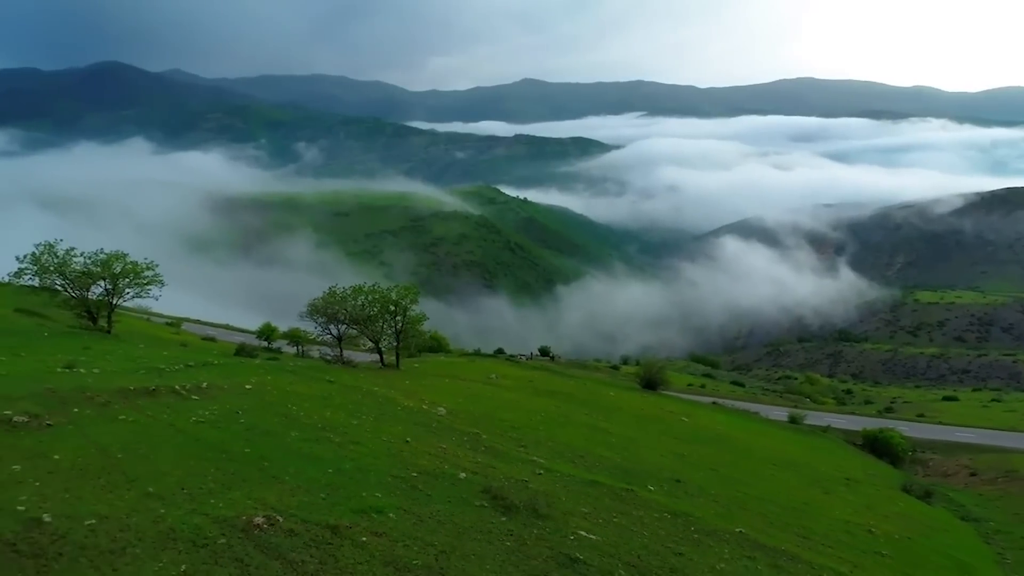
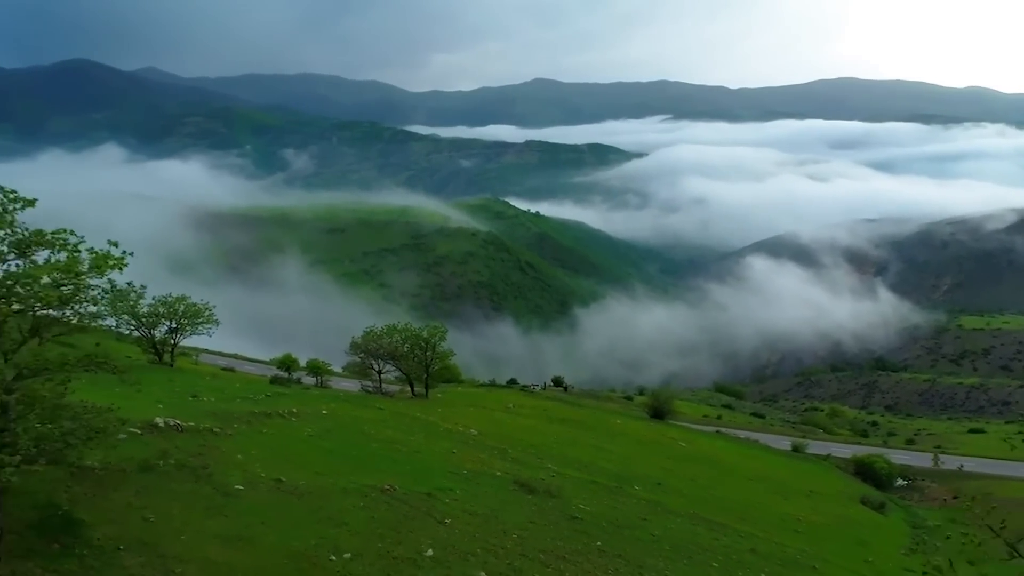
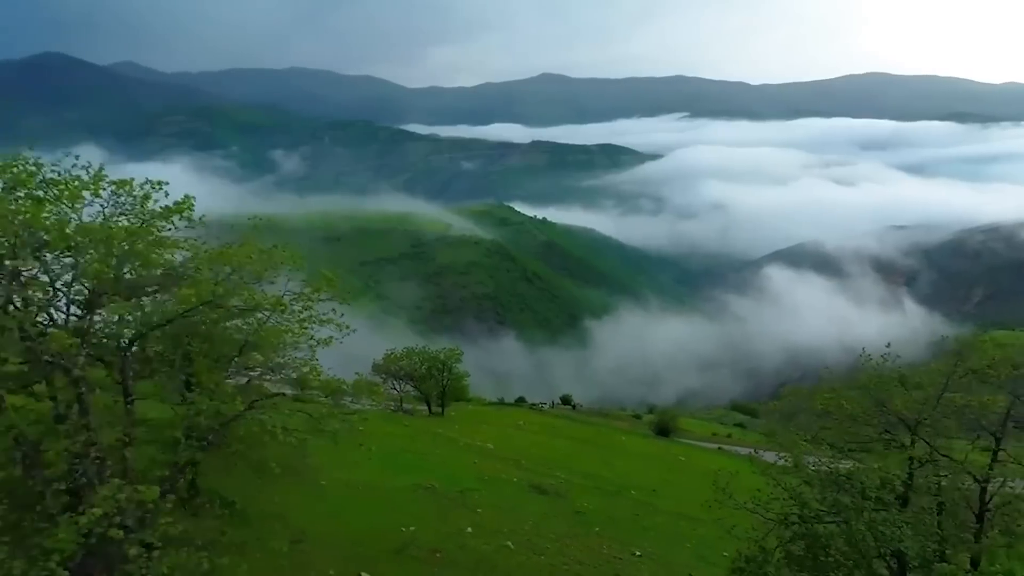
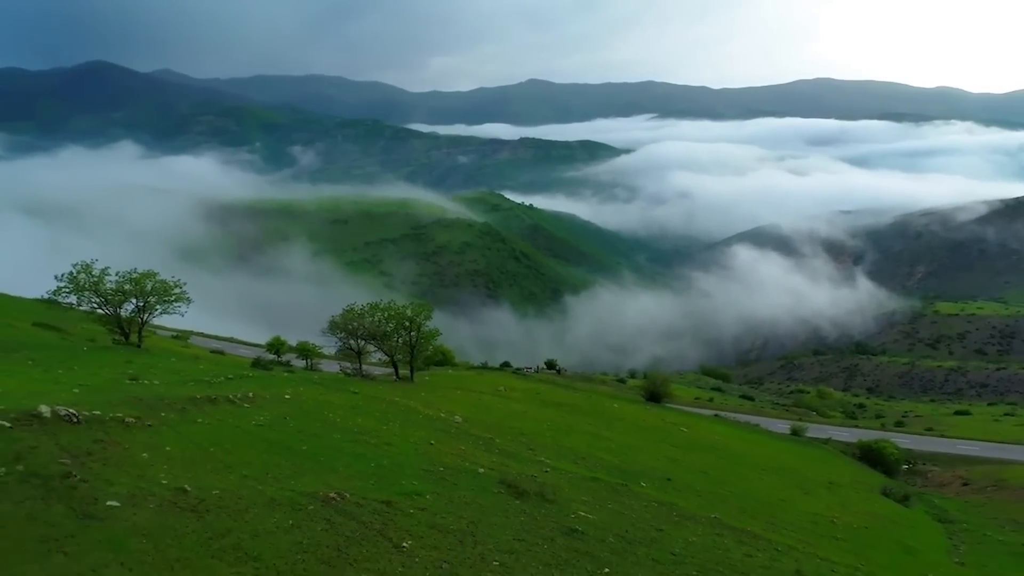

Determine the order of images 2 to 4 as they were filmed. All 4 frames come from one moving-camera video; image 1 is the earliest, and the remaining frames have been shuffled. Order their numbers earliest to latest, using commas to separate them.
4, 2, 3
